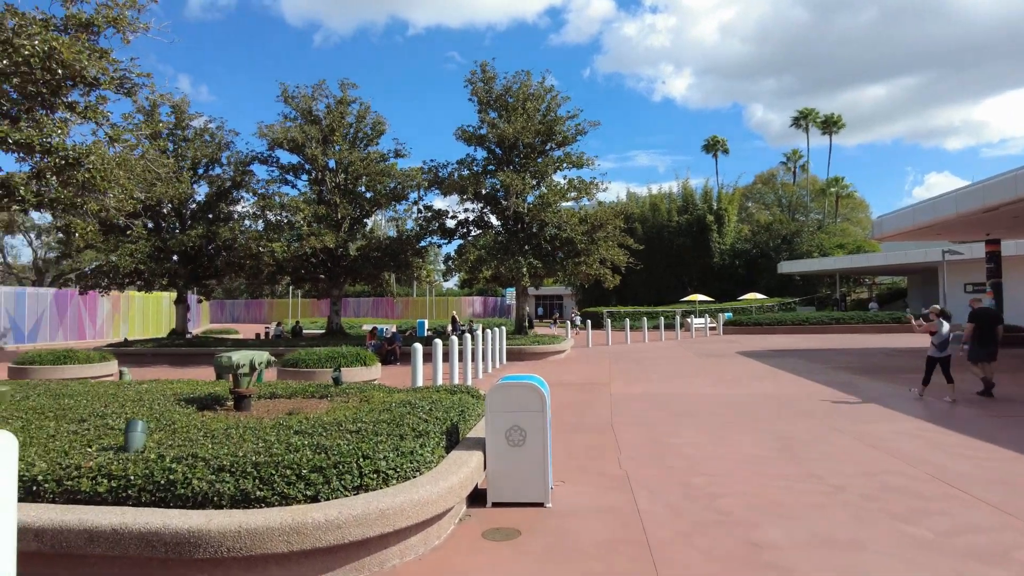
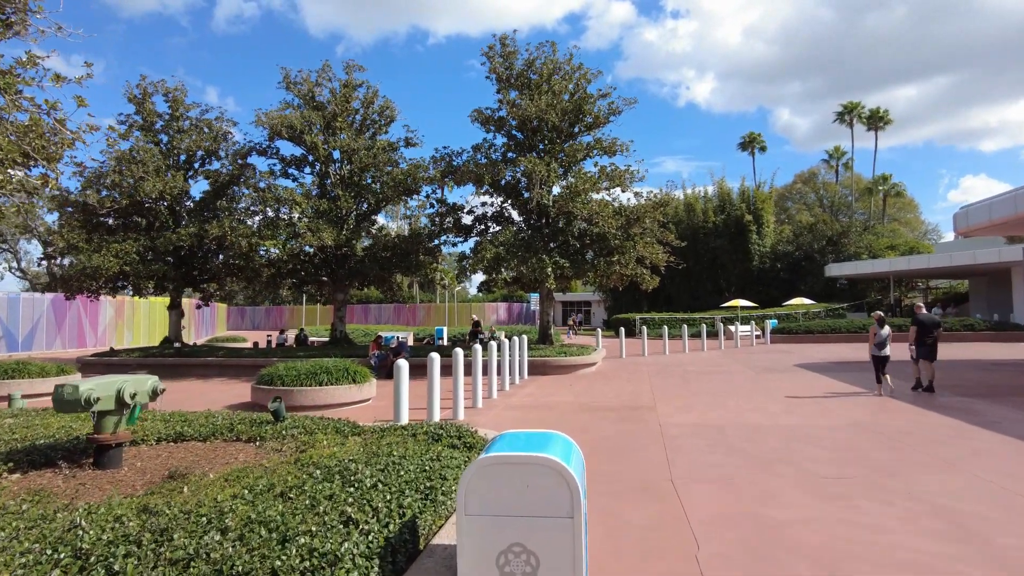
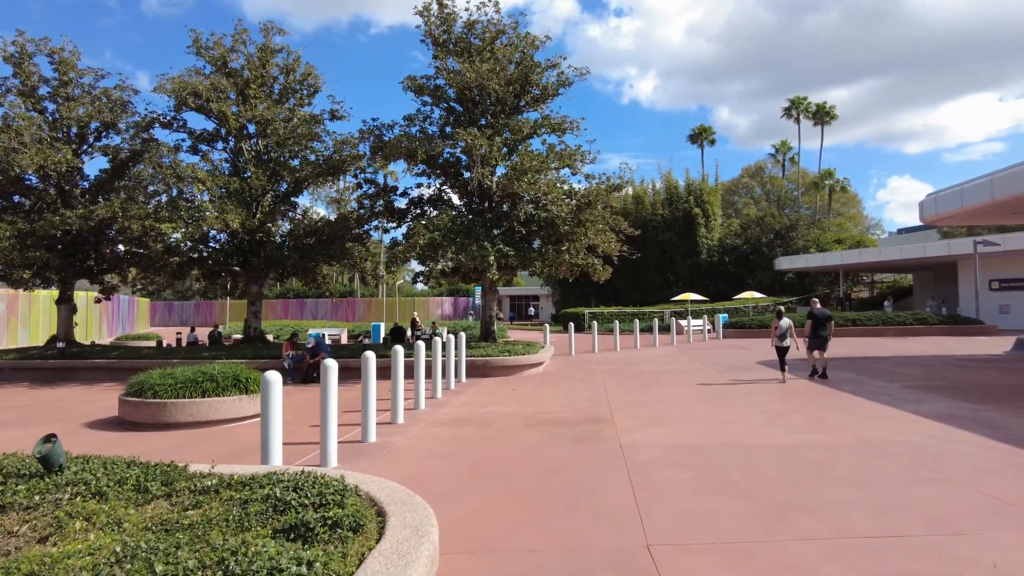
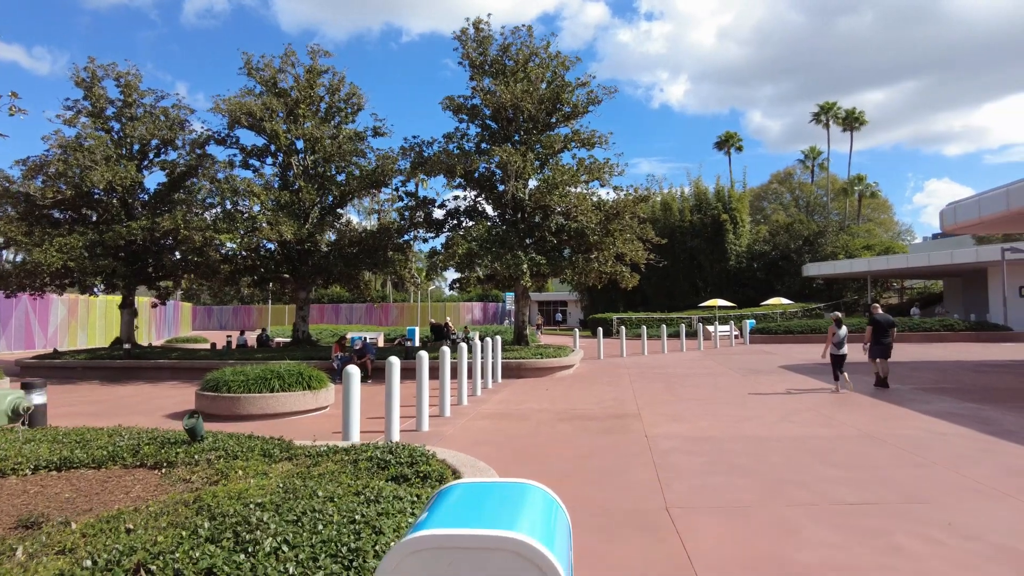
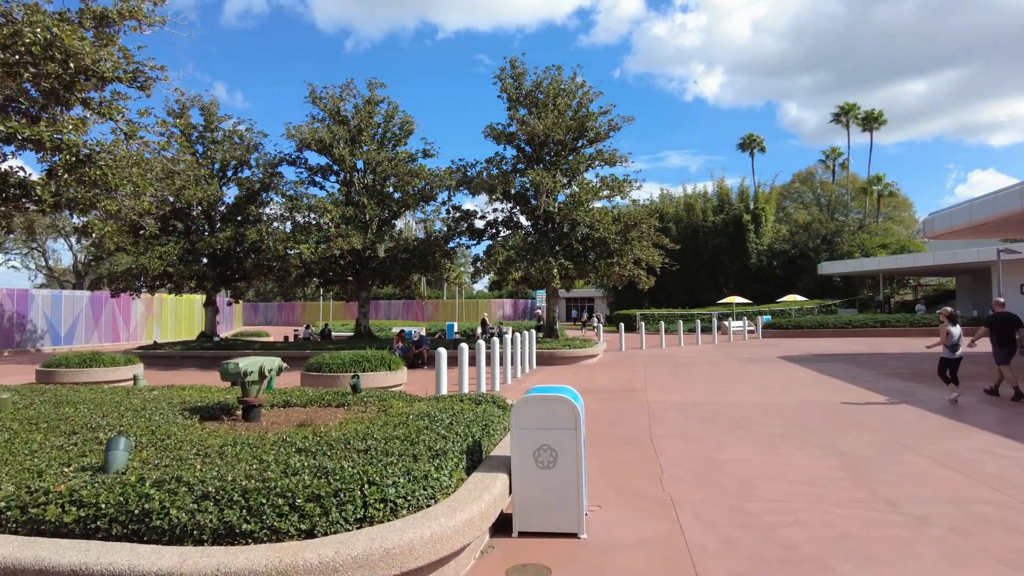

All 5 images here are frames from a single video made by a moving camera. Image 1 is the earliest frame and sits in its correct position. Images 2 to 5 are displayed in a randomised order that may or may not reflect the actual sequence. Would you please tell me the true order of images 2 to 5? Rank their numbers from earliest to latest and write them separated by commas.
5, 2, 4, 3
